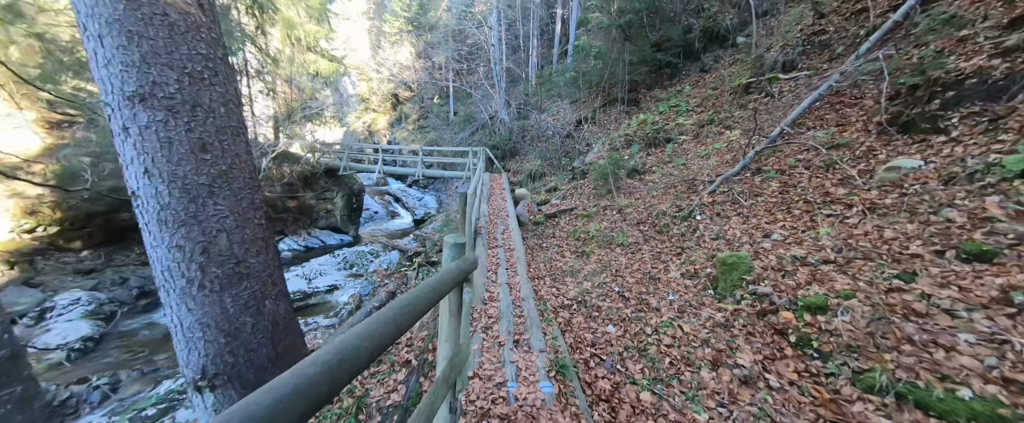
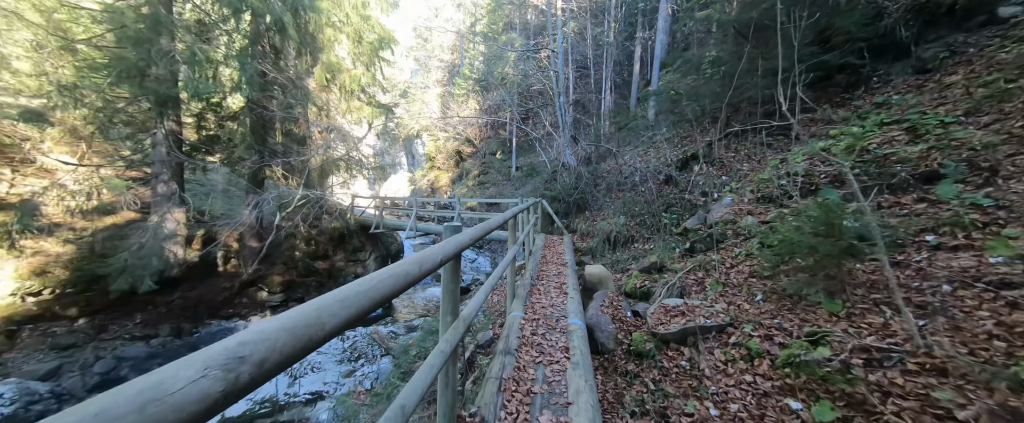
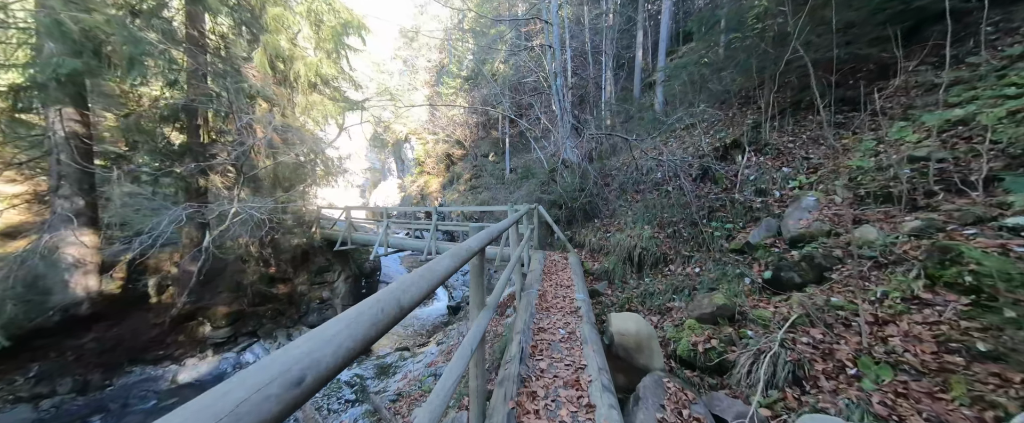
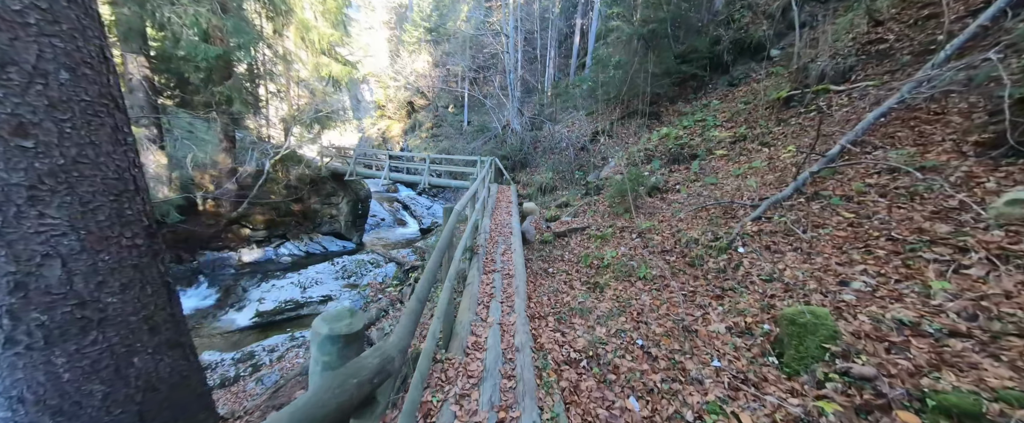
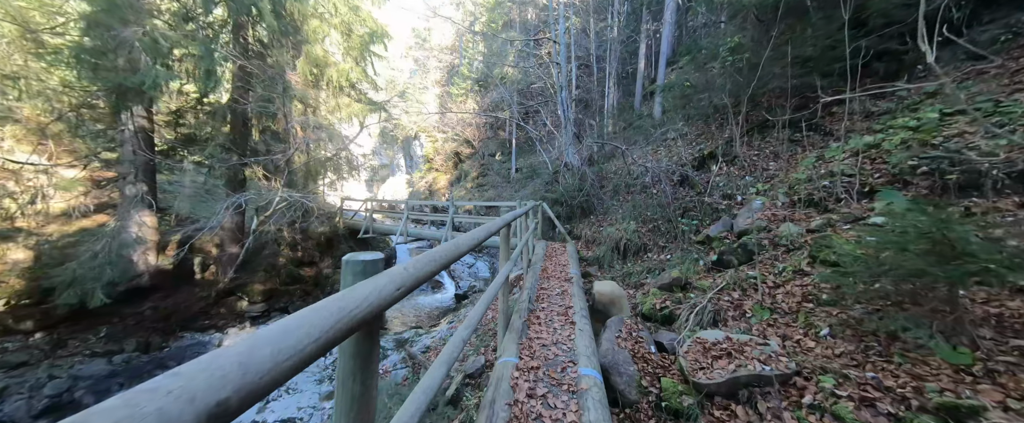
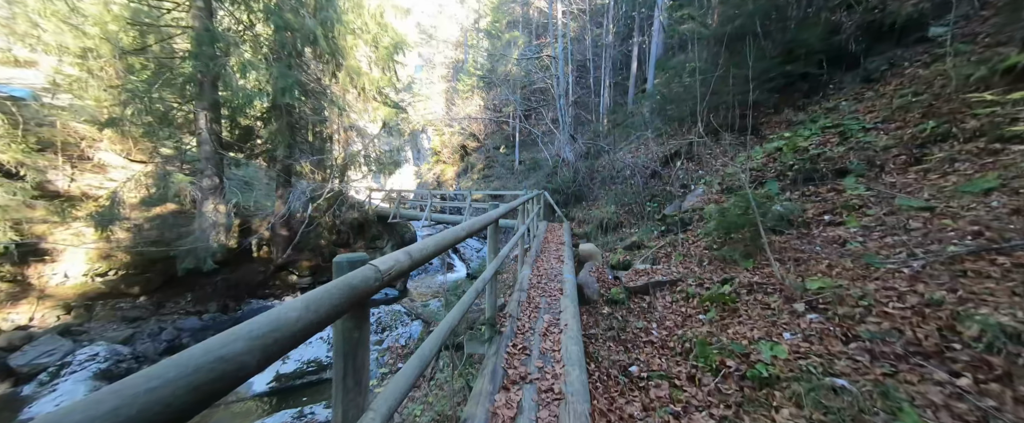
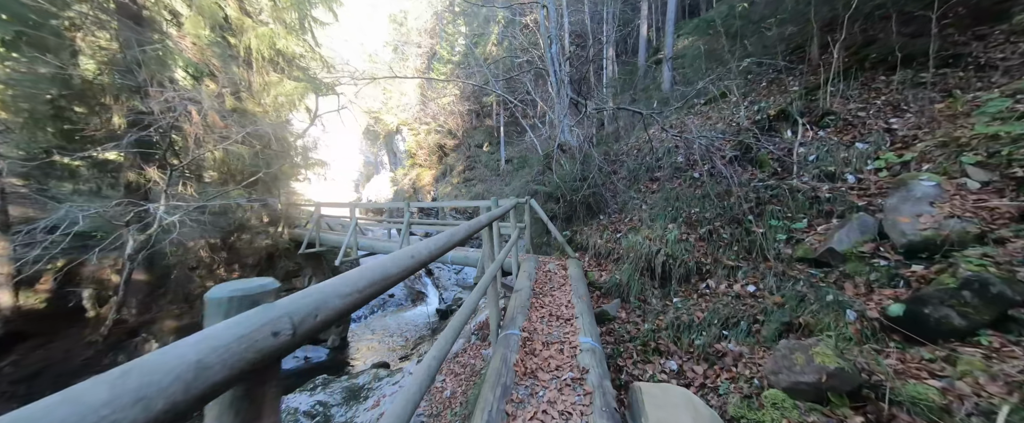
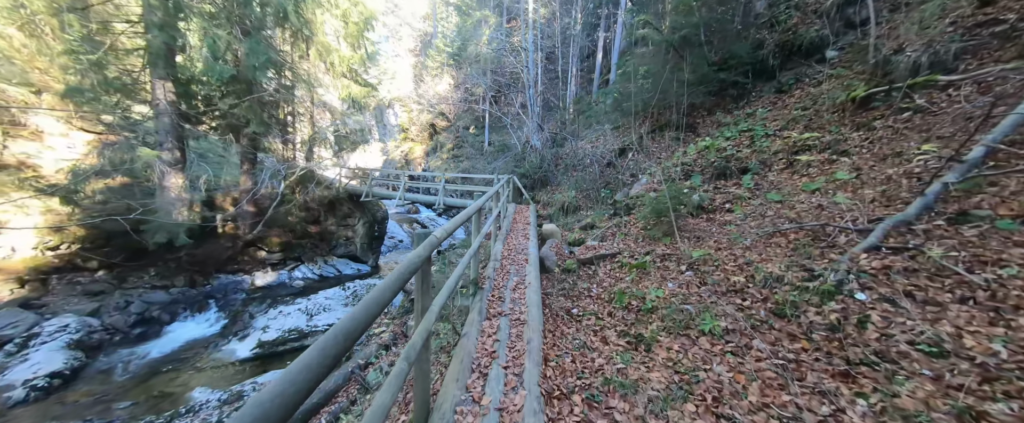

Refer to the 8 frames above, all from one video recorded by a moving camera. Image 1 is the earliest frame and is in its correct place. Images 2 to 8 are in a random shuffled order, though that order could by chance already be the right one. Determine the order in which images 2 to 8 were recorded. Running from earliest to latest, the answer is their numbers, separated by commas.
4, 8, 6, 2, 5, 3, 7
